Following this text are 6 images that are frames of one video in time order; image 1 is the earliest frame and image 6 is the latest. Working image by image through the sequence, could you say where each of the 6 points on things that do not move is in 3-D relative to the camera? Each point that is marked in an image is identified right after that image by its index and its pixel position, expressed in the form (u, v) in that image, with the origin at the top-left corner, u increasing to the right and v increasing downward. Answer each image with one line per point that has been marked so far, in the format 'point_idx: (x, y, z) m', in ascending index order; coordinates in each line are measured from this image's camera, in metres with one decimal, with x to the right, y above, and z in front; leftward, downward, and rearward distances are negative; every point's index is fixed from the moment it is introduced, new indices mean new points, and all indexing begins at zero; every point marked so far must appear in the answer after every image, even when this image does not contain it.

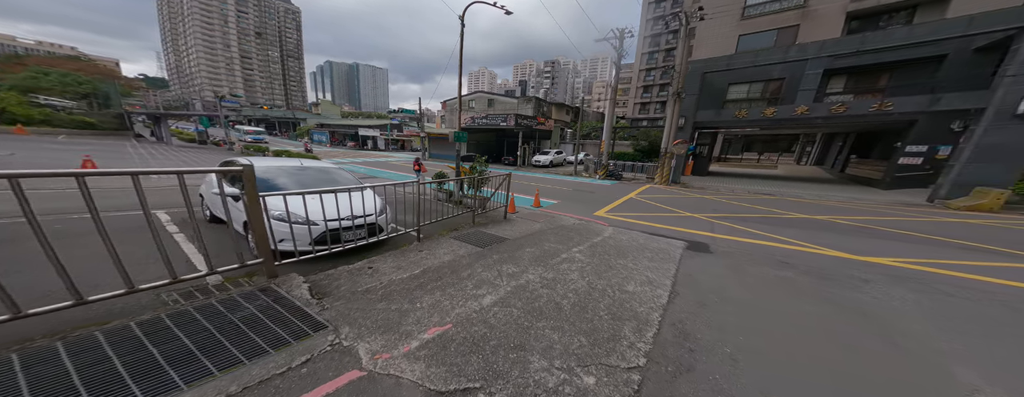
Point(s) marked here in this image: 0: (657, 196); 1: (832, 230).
0: (+6.0, +0.1, +11.8) m
1: (+8.0, -0.8, +7.0) m
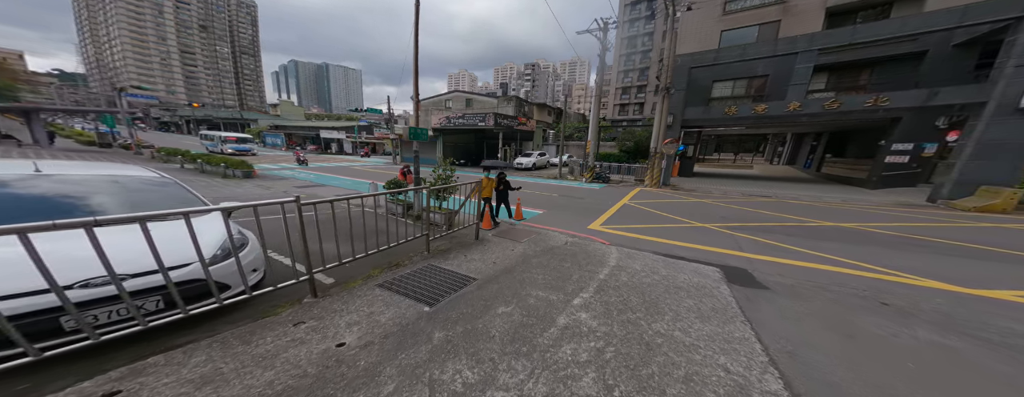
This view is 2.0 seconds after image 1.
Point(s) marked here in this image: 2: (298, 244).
0: (+5.0, -0.1, +10.3) m
1: (+7.4, -0.9, +5.7) m
2: (-3.4, -0.8, +4.5) m
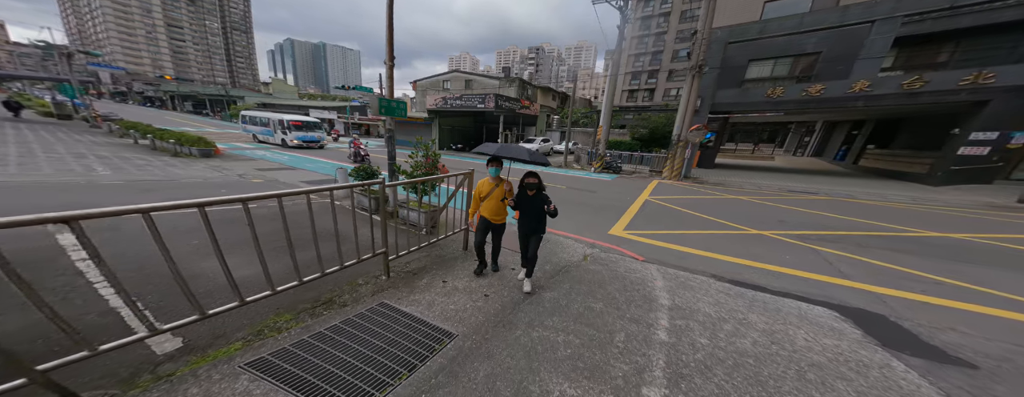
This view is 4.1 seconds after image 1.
0: (+5.1, 0.0, +8.6) m
1: (+7.4, -1.0, +4.1) m
2: (-3.4, -0.7, +2.9) m
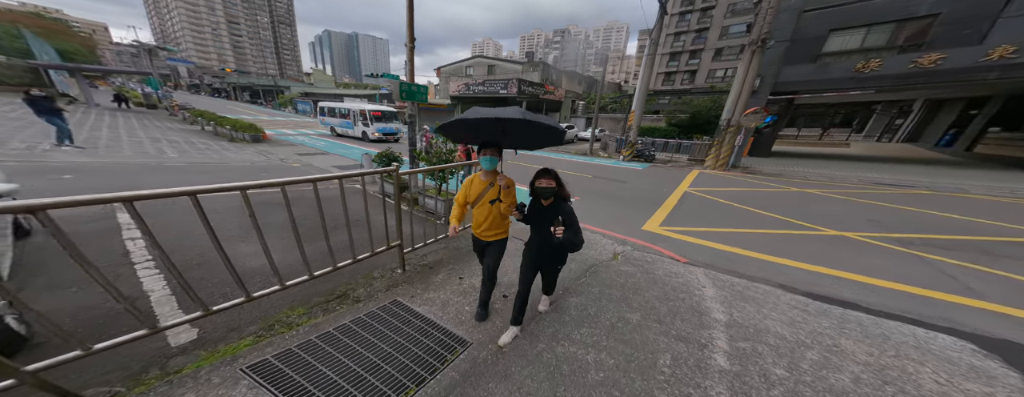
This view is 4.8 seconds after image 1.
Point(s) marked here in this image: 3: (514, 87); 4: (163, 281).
0: (+6.0, +0.3, +7.6) m
1: (+7.7, -1.0, +2.9) m
2: (-3.1, -0.5, +3.0) m
3: (+0.6, +7.0, +16.9) m
4: (-2.9, -0.7, +2.4) m
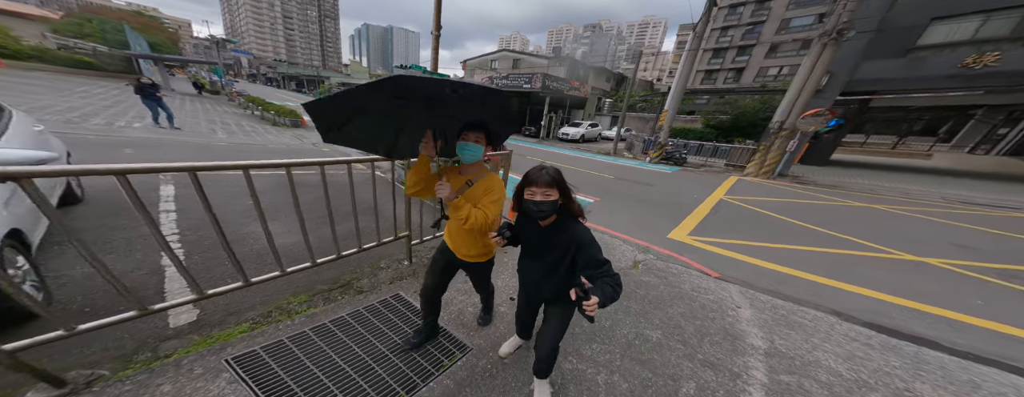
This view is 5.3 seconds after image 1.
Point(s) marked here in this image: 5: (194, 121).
0: (+6.5, 0.0, +6.9) m
1: (+7.8, -1.4, +2.1) m
2: (-3.0, -0.3, +3.0) m
3: (+2.3, +7.1, +16.5) m
4: (-2.8, -0.5, +2.4) m
5: (-10.2, +2.4, +8.9) m
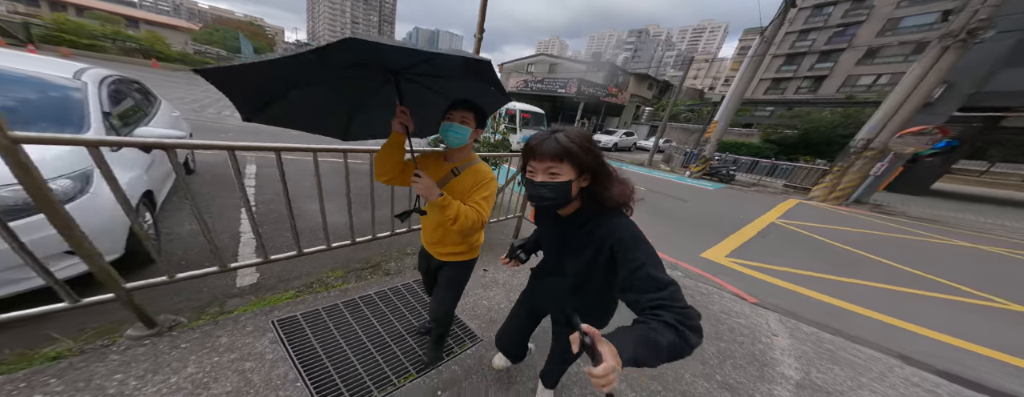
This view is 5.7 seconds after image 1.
0: (+7.1, -0.6, +6.3) m
1: (+7.8, -2.0, +1.3) m
2: (-2.7, -0.1, +3.4) m
3: (+4.4, +6.6, +16.3) m
4: (-2.6, -0.3, +2.8) m
5: (-9.1, +3.0, +10.0) m
